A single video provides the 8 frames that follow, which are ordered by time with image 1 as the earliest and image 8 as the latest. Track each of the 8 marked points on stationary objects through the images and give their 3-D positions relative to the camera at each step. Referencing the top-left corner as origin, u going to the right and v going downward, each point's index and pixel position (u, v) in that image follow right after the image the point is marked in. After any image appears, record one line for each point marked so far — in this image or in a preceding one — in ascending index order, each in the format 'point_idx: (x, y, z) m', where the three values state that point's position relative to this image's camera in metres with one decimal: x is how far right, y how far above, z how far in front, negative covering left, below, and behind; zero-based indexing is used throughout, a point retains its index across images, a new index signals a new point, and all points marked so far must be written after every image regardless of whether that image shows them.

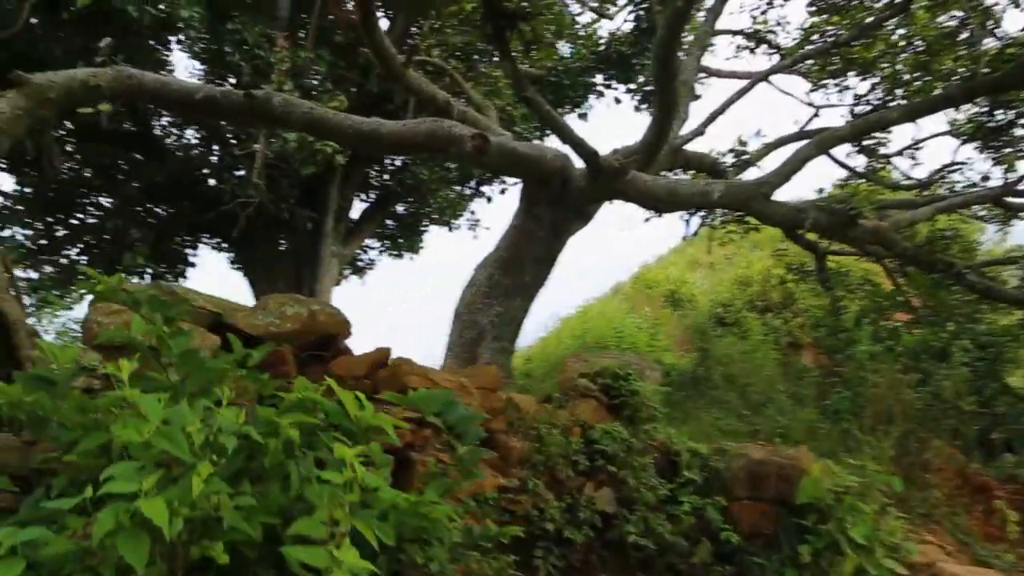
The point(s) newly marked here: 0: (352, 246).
0: (-2.1, +0.5, +12.8) m
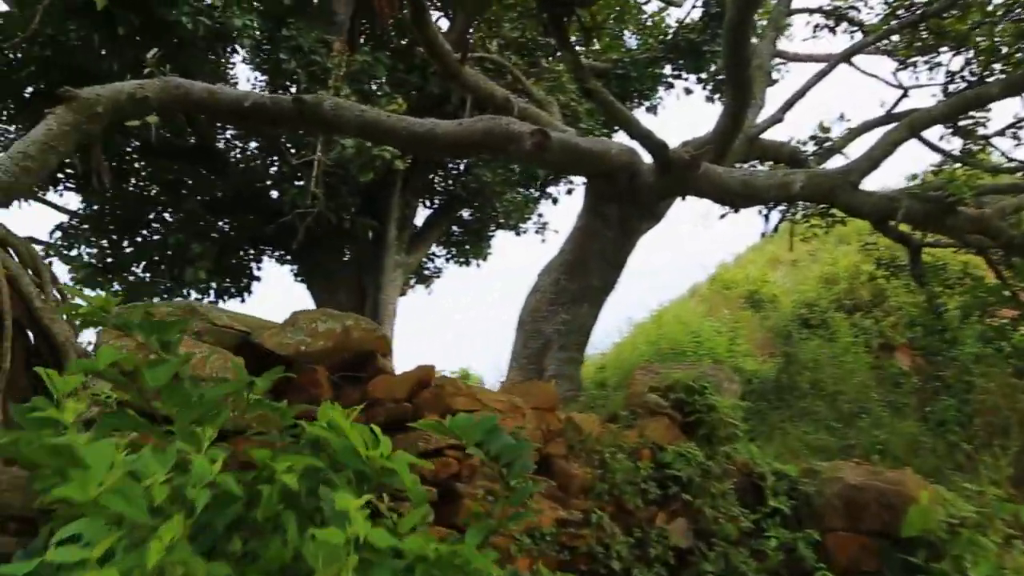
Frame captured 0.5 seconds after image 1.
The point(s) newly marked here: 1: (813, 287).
0: (-1.2, +0.4, +12.6) m
1: (+3.8, 0.0, +12.3) m
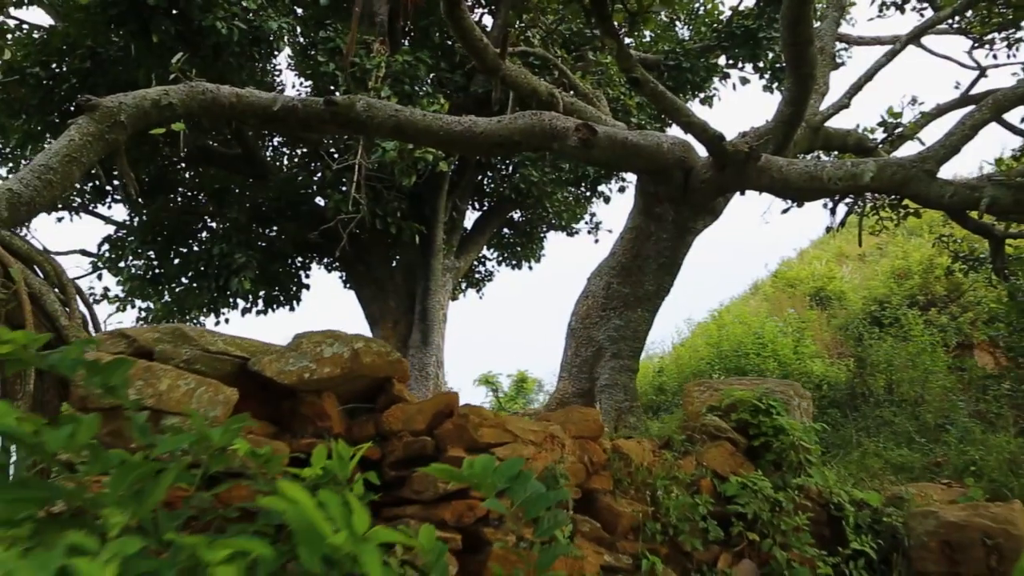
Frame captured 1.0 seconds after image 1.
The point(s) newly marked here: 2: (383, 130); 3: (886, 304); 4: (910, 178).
0: (-0.5, +0.4, +12.3) m
1: (+4.4, +0.1, +11.7) m
2: (-0.7, +0.9, +5.7) m
3: (+4.2, -0.2, +10.9) m
4: (+2.3, +0.6, +5.8) m
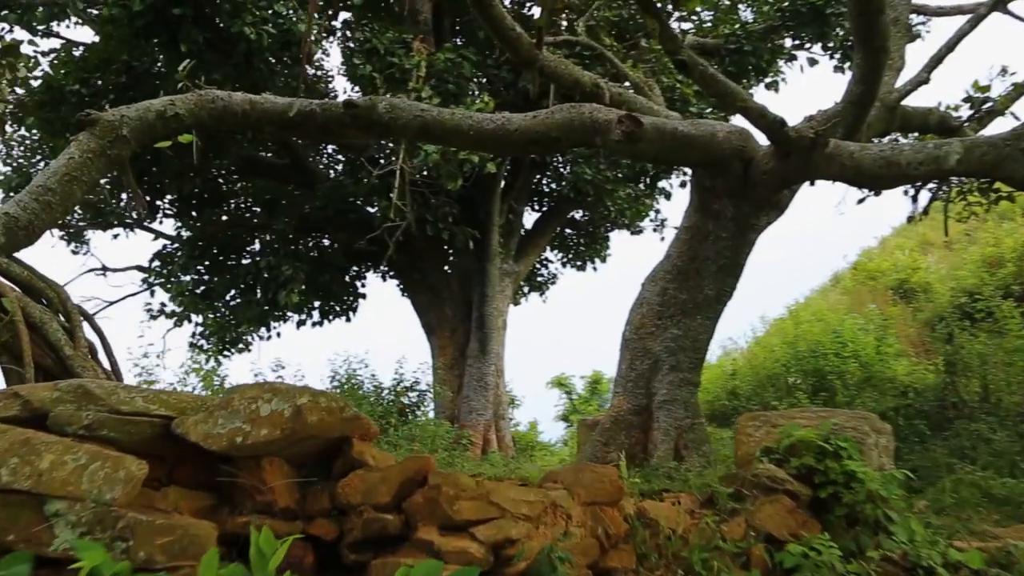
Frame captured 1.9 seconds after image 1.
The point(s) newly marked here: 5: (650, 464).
0: (+0.2, +0.3, +11.8) m
1: (+5.1, +0.2, +10.8) m
2: (-0.6, +0.8, +5.3) m
3: (+4.8, -0.1, +10.1) m
4: (+2.5, +0.7, +5.1) m
5: (+0.7, -0.9, +5.2) m
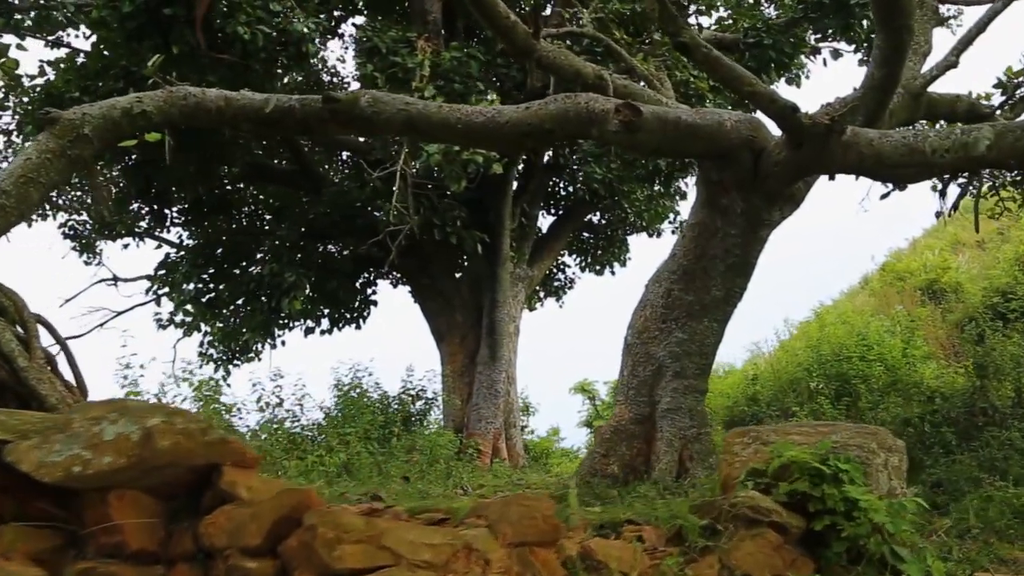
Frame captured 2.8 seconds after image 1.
0: (+0.3, +0.3, +11.4) m
1: (+5.2, +0.2, +10.3) m
2: (-0.6, +0.8, +4.9) m
3: (+4.9, -0.1, +9.6) m
4: (+2.5, +0.7, +4.7) m
5: (+0.7, -0.9, +4.9) m
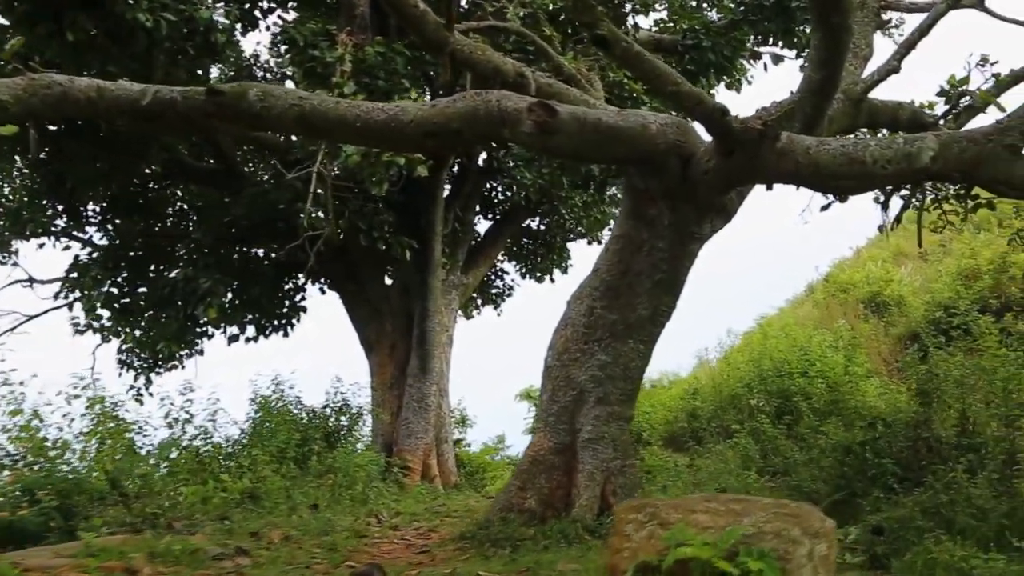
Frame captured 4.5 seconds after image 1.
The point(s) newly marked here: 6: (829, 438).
0: (-0.4, +0.2, +11.0) m
1: (+4.5, 0.0, +10.1) m
2: (-1.0, +0.8, +4.5) m
3: (+4.2, -0.2, +9.3) m
4: (+2.1, +0.6, +4.3) m
5: (+0.3, -1.0, +4.4) m
6: (+2.0, -0.9, +6.1) m
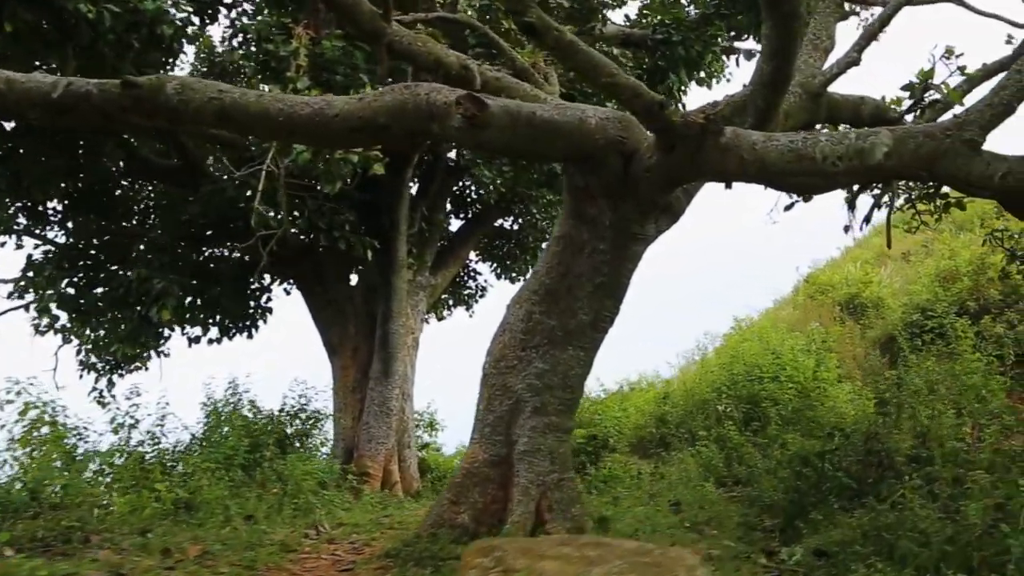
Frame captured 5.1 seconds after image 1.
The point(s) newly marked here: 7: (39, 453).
0: (-0.7, +0.2, +10.7) m
1: (+4.2, 0.0, +9.9) m
2: (-1.3, +0.7, +4.2) m
3: (+3.9, -0.2, +9.1) m
4: (+1.8, +0.6, +4.1) m
5: (0.0, -1.0, +4.2) m
6: (+1.7, -0.9, +5.9) m
7: (-3.0, -1.1, +6.3) m
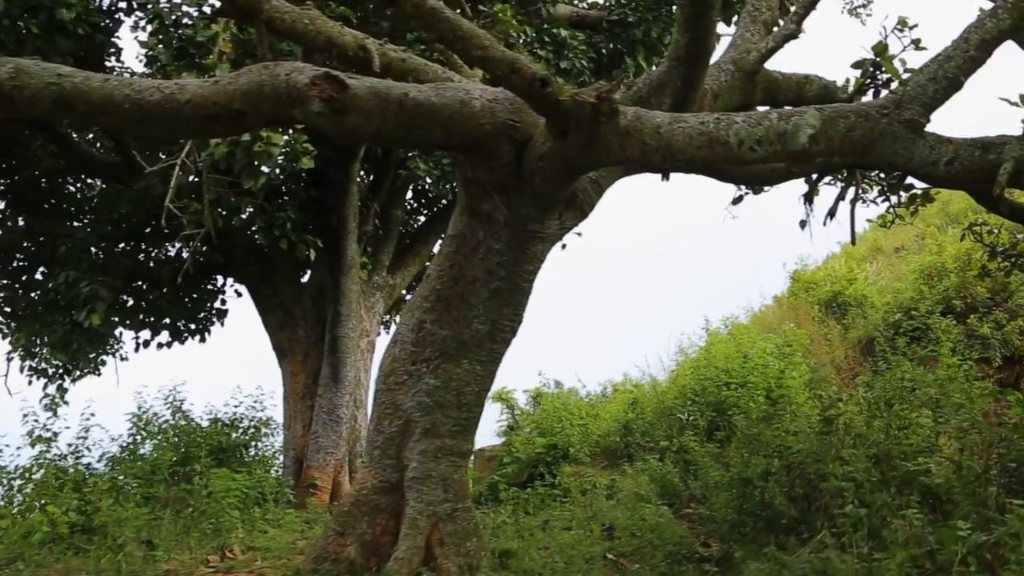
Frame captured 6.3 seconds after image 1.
0: (-1.1, +0.2, +10.2) m
1: (+3.8, 0.0, +9.4) m
2: (-1.8, +0.7, +3.7) m
3: (+3.5, -0.2, +8.6) m
4: (+1.3, +0.5, +3.6) m
5: (-0.5, -1.1, +3.7) m
6: (+1.2, -1.0, +5.4) m
7: (-3.5, -1.1, +5.8) m
